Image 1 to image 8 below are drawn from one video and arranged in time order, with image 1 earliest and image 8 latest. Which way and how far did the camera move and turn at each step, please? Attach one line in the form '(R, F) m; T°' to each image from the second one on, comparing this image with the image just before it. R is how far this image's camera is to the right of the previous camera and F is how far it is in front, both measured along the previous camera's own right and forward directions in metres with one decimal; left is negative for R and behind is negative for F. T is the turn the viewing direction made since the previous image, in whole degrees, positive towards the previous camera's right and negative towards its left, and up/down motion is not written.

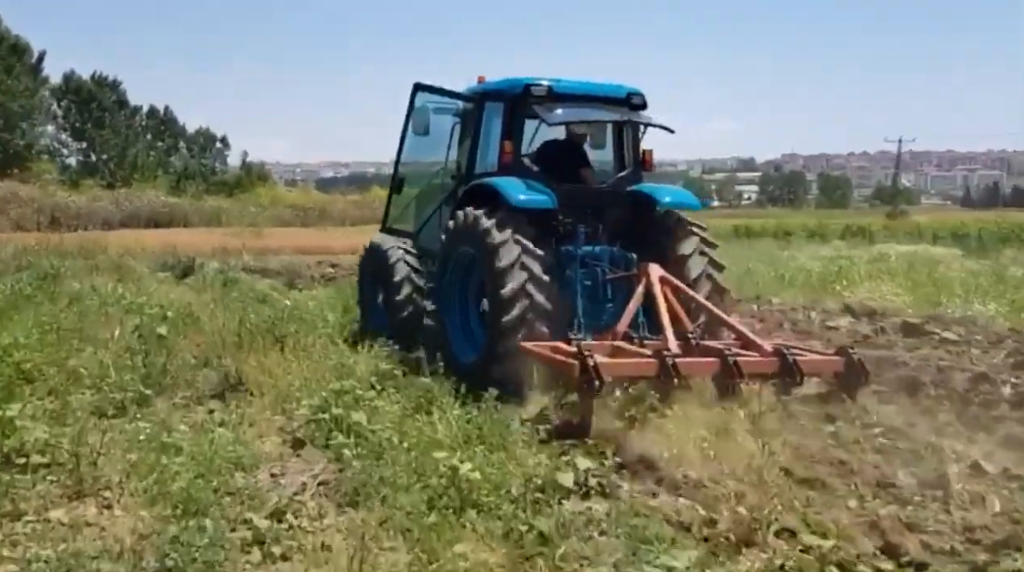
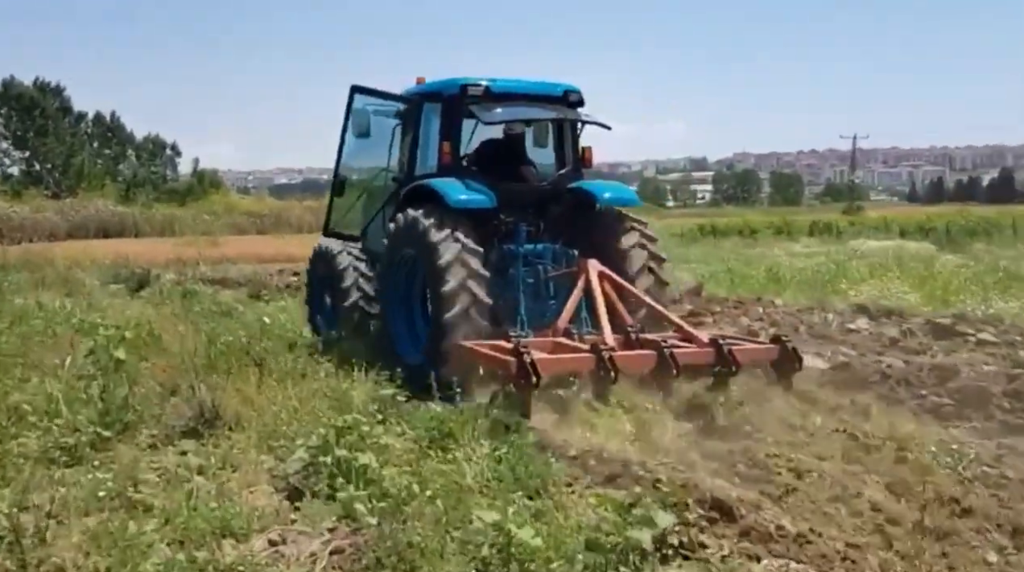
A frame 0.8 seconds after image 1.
(-0.3, +0.6) m; +3°
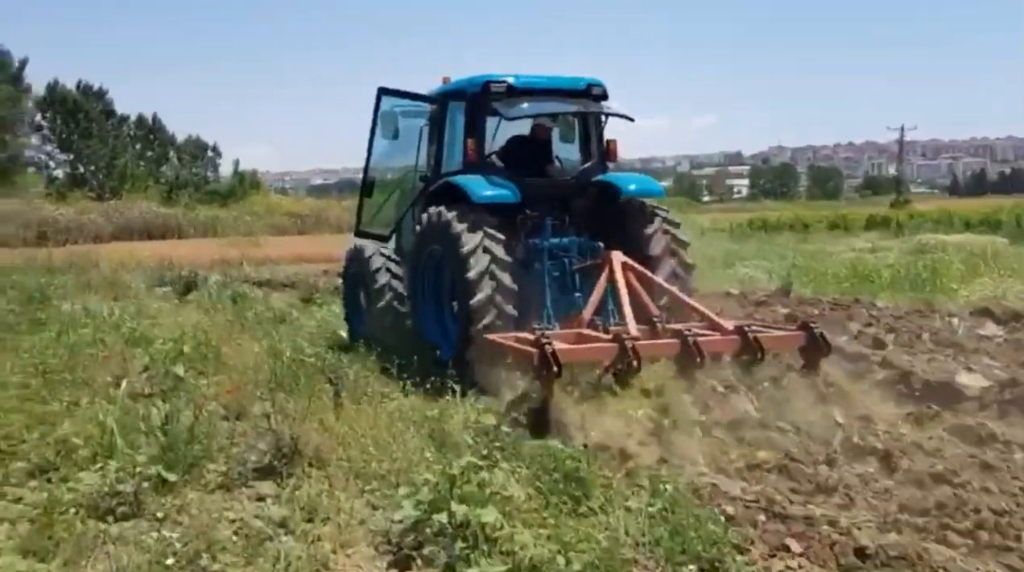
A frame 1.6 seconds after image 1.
(-0.4, +0.6) m; -2°
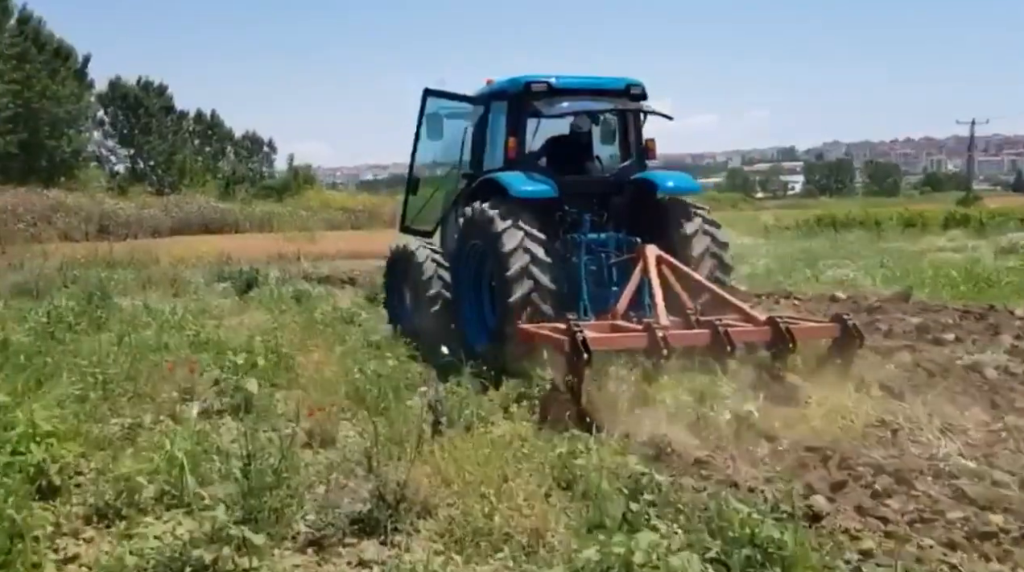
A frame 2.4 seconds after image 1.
(-0.3, +0.7) m; -3°
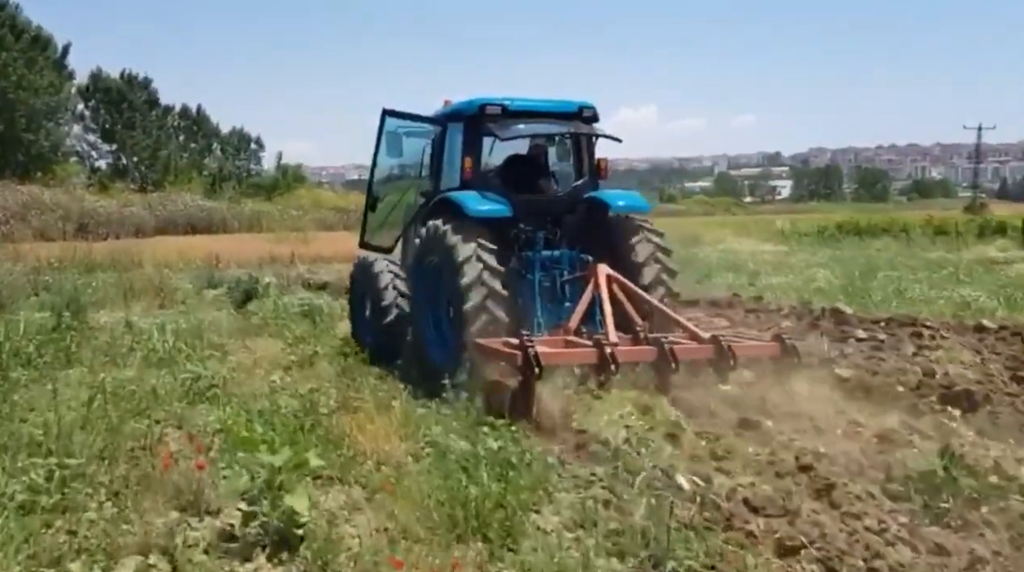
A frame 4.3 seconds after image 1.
(-0.7, +1.7) m; +1°
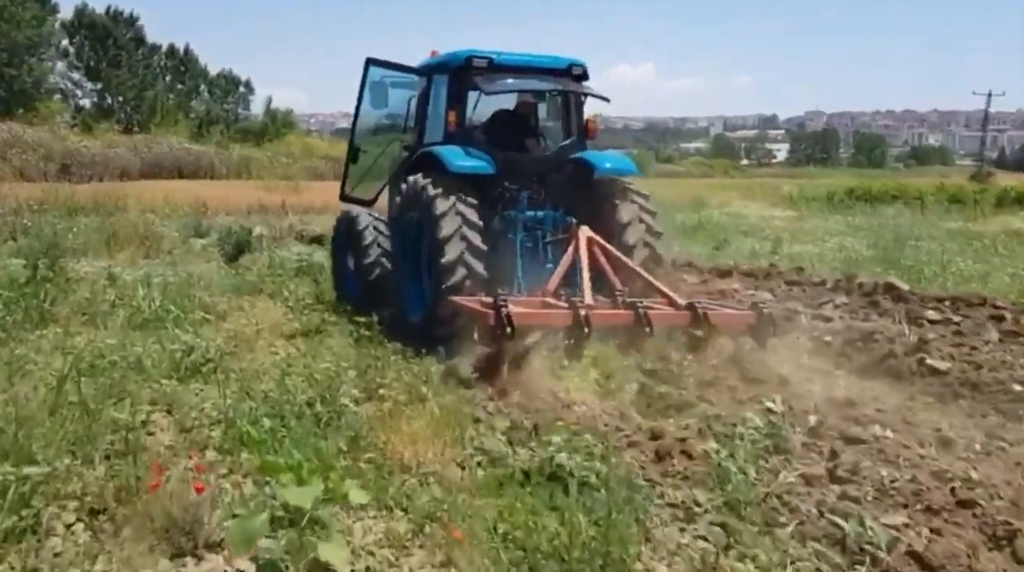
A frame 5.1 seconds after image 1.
(-0.3, +0.8) m; +1°
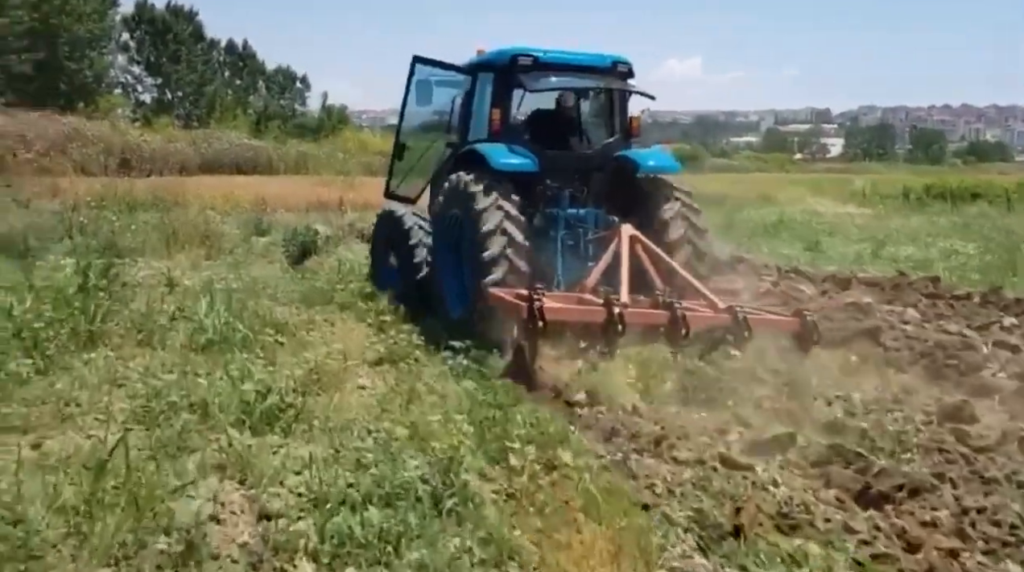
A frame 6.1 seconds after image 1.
(-0.4, +0.9) m; -3°
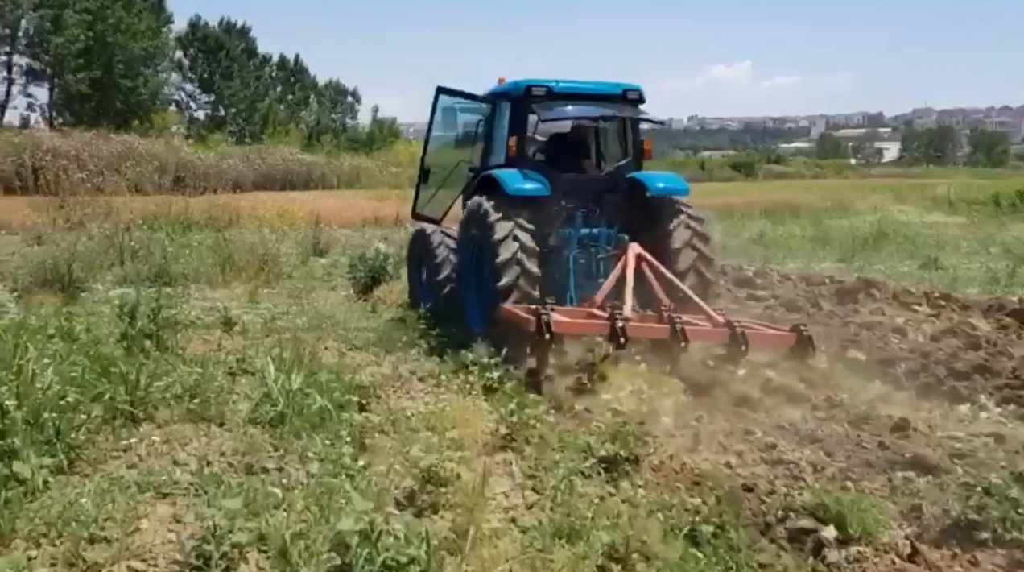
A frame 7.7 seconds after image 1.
(-0.5, +1.2) m; -3°
